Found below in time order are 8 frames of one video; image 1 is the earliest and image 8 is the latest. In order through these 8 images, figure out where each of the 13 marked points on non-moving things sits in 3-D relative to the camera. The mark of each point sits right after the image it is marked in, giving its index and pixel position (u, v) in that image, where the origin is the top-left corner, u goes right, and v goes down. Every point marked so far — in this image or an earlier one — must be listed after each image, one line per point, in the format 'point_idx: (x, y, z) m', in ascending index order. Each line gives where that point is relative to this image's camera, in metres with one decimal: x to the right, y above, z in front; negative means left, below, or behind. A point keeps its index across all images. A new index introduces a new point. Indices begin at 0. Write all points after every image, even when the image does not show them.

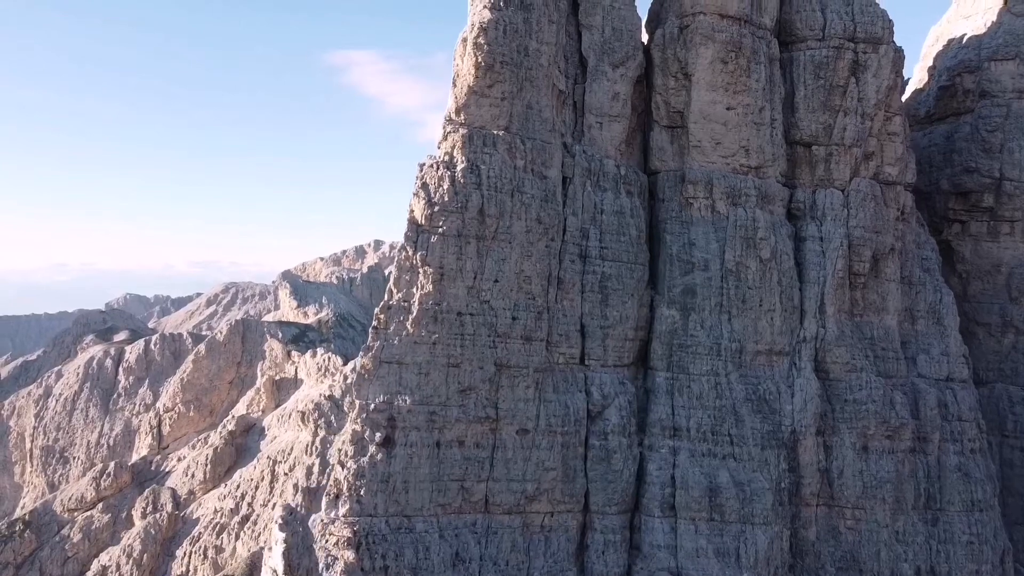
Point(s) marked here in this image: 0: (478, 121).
0: (-0.6, +3.0, +16.8) m
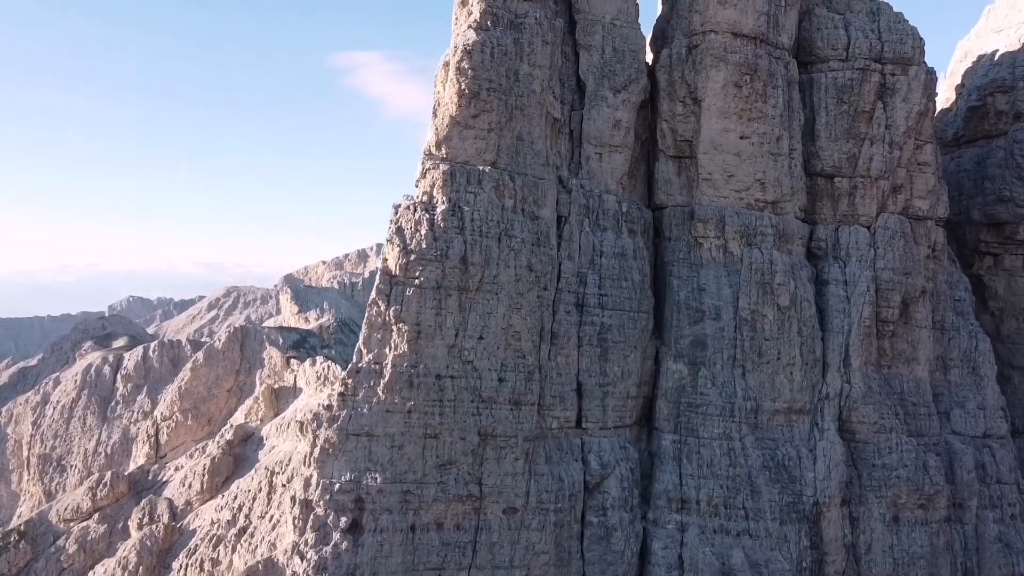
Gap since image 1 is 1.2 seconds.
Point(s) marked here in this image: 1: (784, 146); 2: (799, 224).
0: (-0.8, +2.1, +14.9) m
1: (+5.1, +2.7, +17.1) m
2: (+5.4, +1.2, +17.3) m
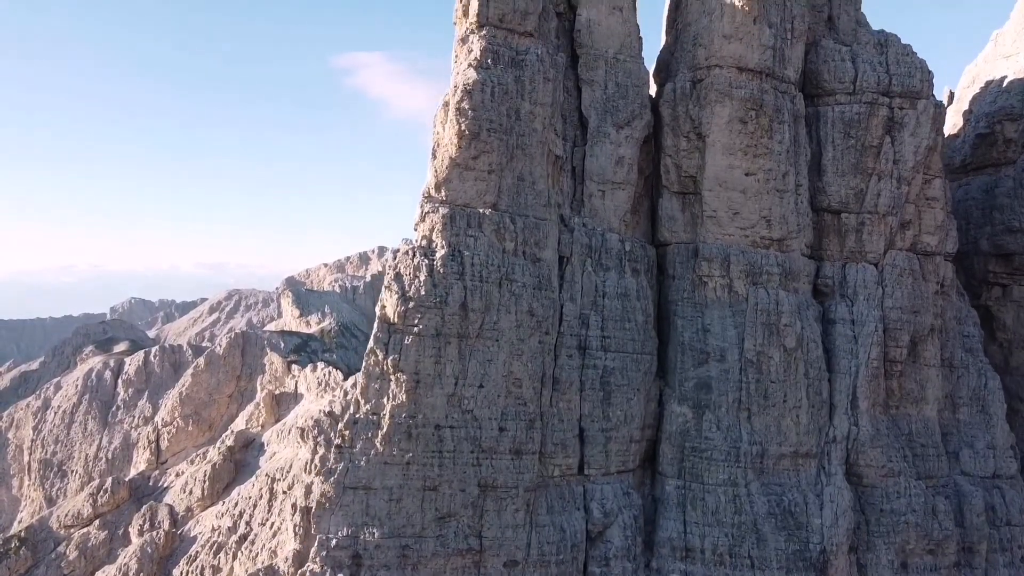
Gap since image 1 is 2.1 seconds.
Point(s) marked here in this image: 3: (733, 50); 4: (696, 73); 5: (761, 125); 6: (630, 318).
0: (-0.8, +1.4, +14.6) m
1: (+5.1, +1.9, +16.8) m
2: (+5.4, +0.5, +17.0) m
3: (+4.0, +4.3, +16.7) m
4: (+3.4, +4.0, +17.0) m
5: (+4.5, +3.0, +16.7) m
6: (+2.0, -0.5, +15.7) m
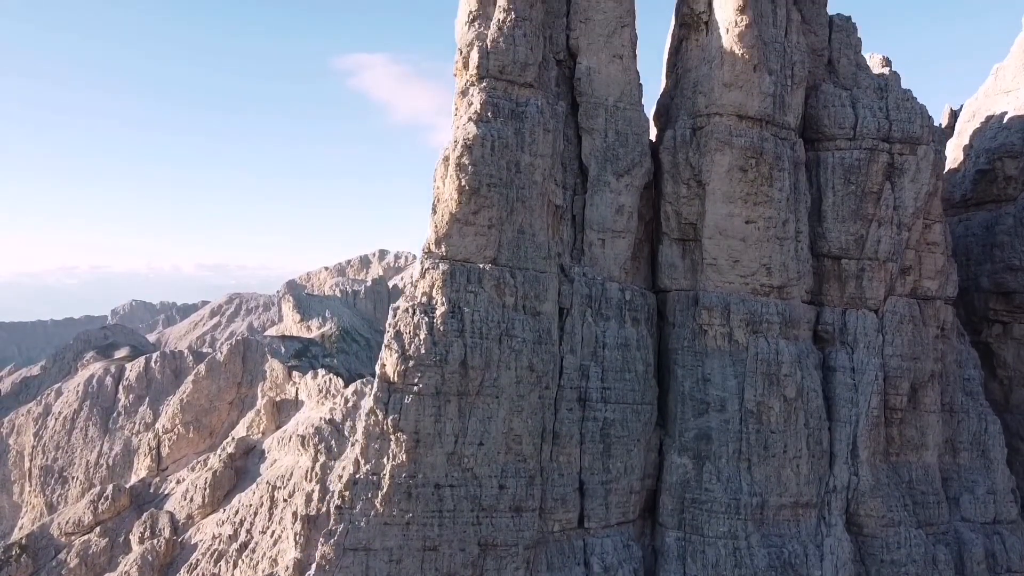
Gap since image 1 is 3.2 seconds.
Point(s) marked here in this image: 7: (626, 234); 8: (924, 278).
0: (-0.8, +0.6, +14.6) m
1: (+5.1, +1.1, +16.8) m
2: (+5.4, -0.4, +17.0) m
3: (+4.0, +3.4, +16.7) m
4: (+3.4, +3.1, +17.0) m
5: (+4.5, +2.1, +16.7) m
6: (+2.0, -1.4, +15.7) m
7: (+2.1, +1.0, +16.5) m
8: (+8.0, +0.2, +17.8) m
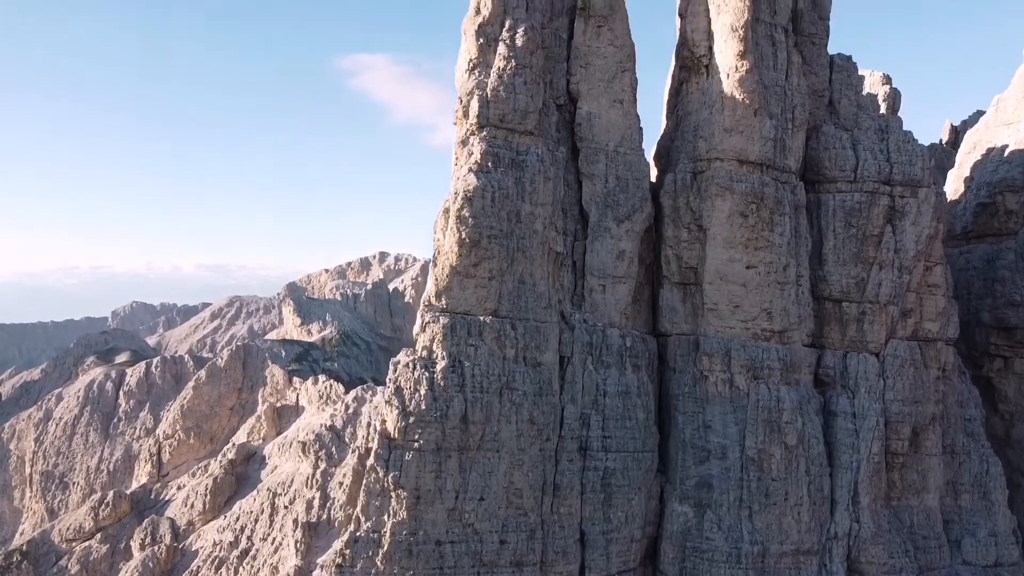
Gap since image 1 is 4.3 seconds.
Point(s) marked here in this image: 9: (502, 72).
0: (-0.8, -0.3, +14.6) m
1: (+5.1, +0.2, +16.8) m
2: (+5.4, -1.2, +17.0) m
3: (+4.0, +2.6, +16.6) m
4: (+3.4, +2.3, +17.0) m
5: (+4.5, +1.3, +16.6) m
6: (+2.0, -2.2, +15.7) m
7: (+2.1, +0.1, +16.5) m
8: (+8.0, -0.6, +17.8) m
9: (-0.2, +3.7, +15.5) m
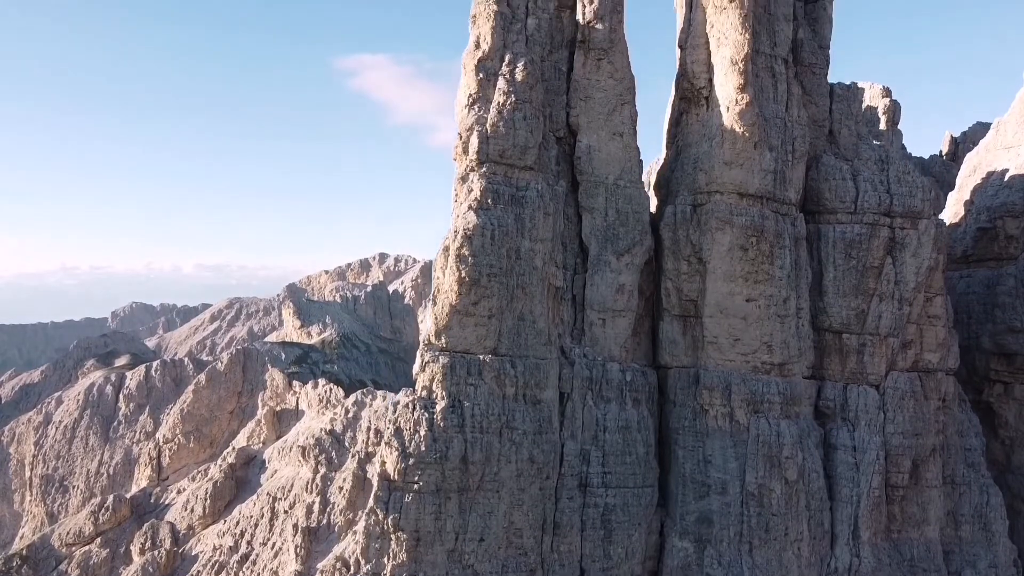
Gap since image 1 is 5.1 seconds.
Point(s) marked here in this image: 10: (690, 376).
0: (-0.8, -0.9, +14.5) m
1: (+5.1, -0.4, +16.8) m
2: (+5.4, -1.8, +17.0) m
3: (+4.0, +2.0, +16.6) m
4: (+3.4, +1.7, +16.9) m
5: (+4.5, +0.7, +16.6) m
6: (+2.0, -2.8, +15.7) m
7: (+2.1, -0.5, +16.5) m
8: (+8.0, -1.2, +17.8) m
9: (-0.2, +3.0, +15.5) m
10: (+3.2, -1.6, +16.7) m
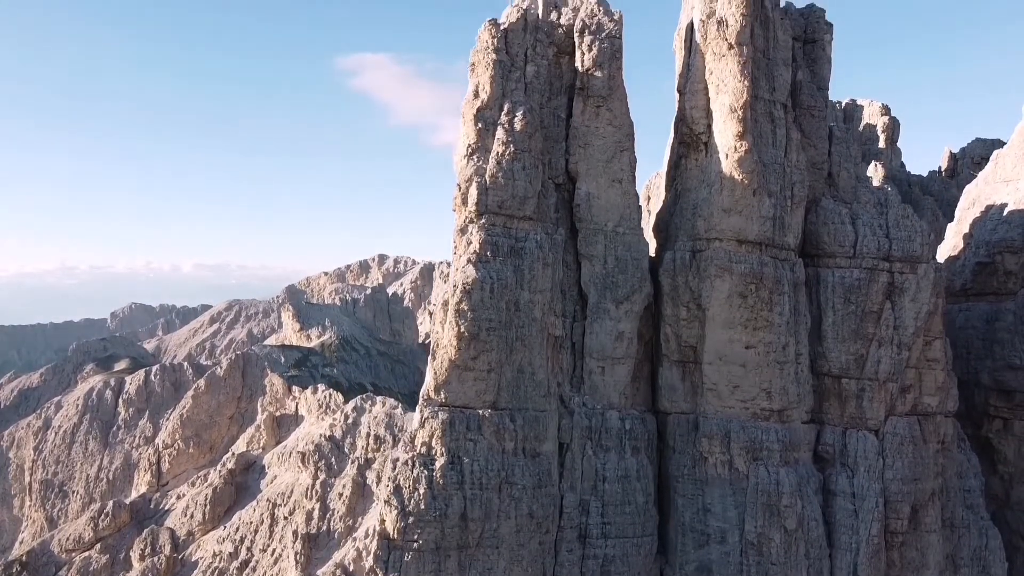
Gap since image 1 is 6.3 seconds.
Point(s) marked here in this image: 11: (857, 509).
0: (-0.8, -1.7, +14.5) m
1: (+5.1, -1.2, +16.8) m
2: (+5.4, -2.7, +17.0) m
3: (+4.0, +1.2, +16.6) m
4: (+3.4, +0.8, +16.9) m
5: (+4.5, -0.2, +16.6) m
6: (+2.0, -3.7, +15.7) m
7: (+2.0, -1.3, +16.5) m
8: (+8.0, -2.1, +17.8) m
9: (-0.2, +2.2, +15.5) m
10: (+3.2, -2.5, +16.7) m
11: (+6.3, -4.0, +16.7) m
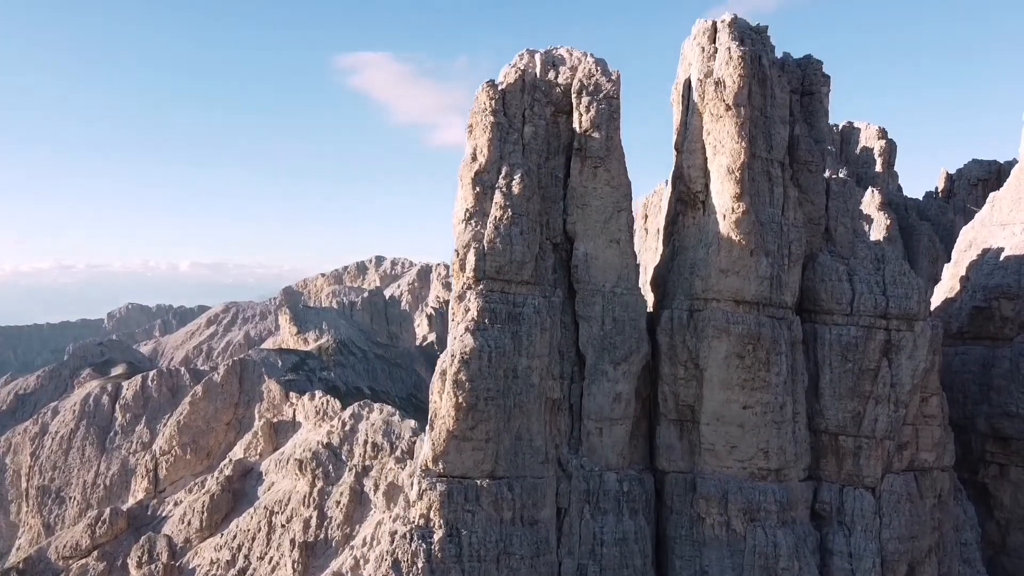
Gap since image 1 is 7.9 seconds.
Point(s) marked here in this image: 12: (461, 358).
0: (-0.8, -2.9, +14.6) m
1: (+5.1, -2.3, +16.8) m
2: (+5.4, -3.8, +17.0) m
3: (+4.0, +0.1, +16.6) m
4: (+3.3, -0.3, +17.0) m
5: (+4.5, -1.3, +16.6) m
6: (+2.0, -4.8, +15.7) m
7: (+2.0, -2.4, +16.5) m
8: (+7.9, -3.2, +17.8) m
9: (-0.2, +1.1, +15.5) m
10: (+3.2, -3.6, +16.8) m
11: (+6.2, -5.1, +16.7) m
12: (-0.8, -1.1, +14.6) m
